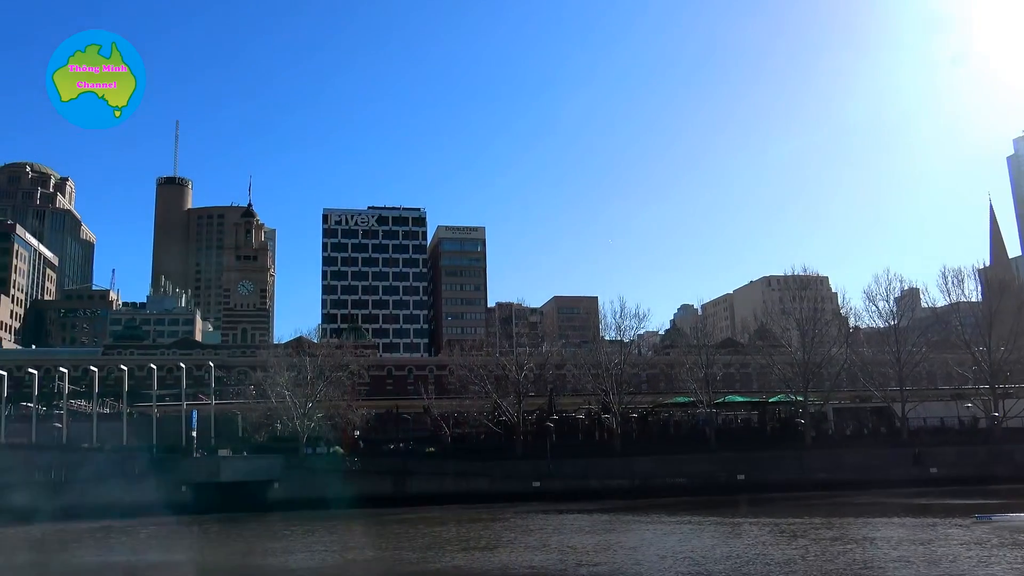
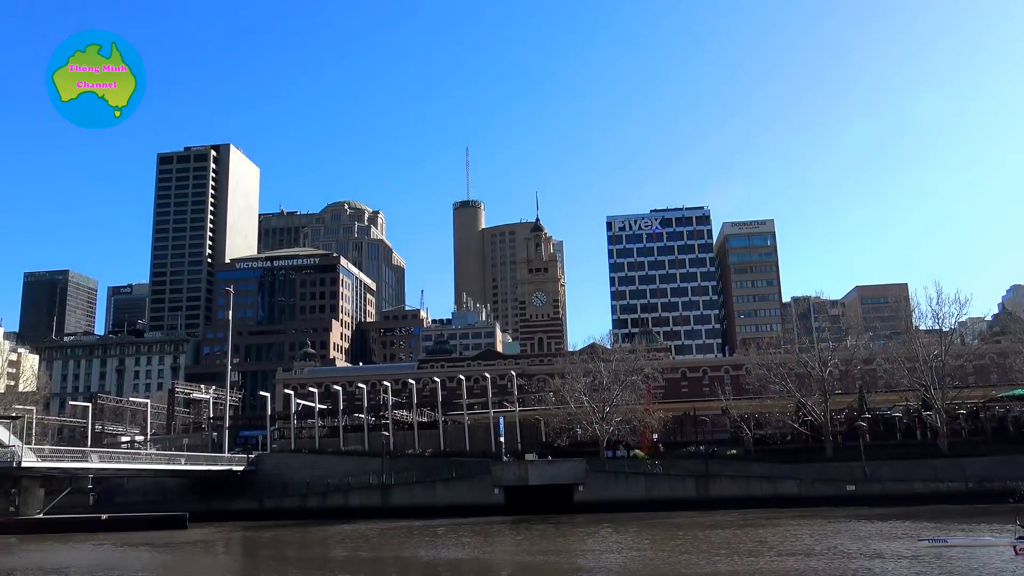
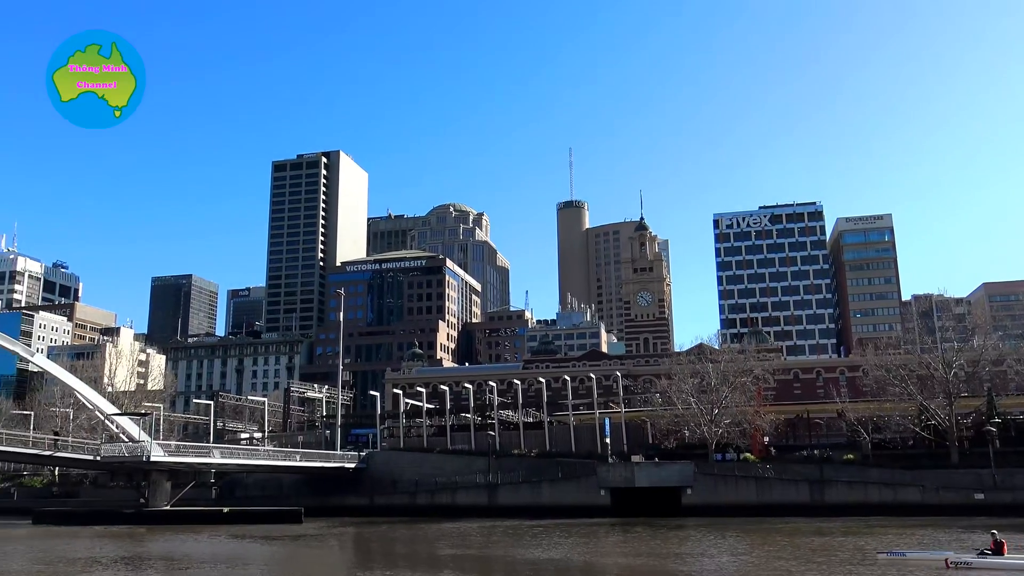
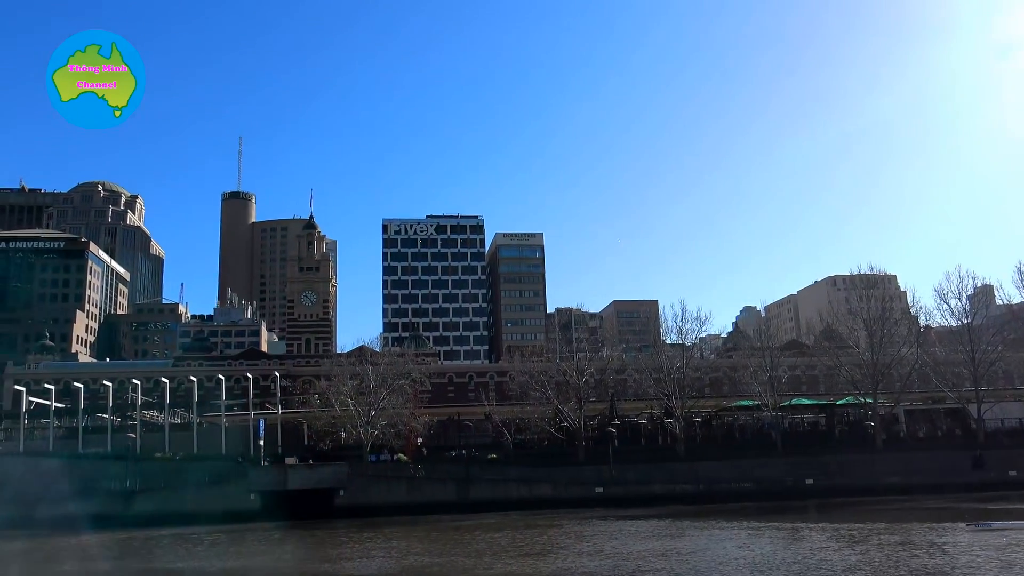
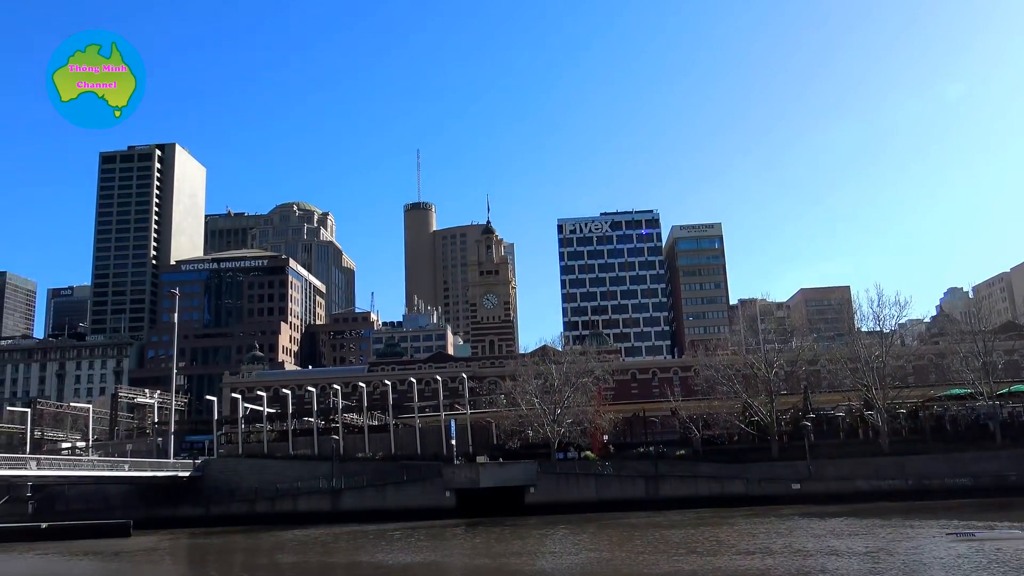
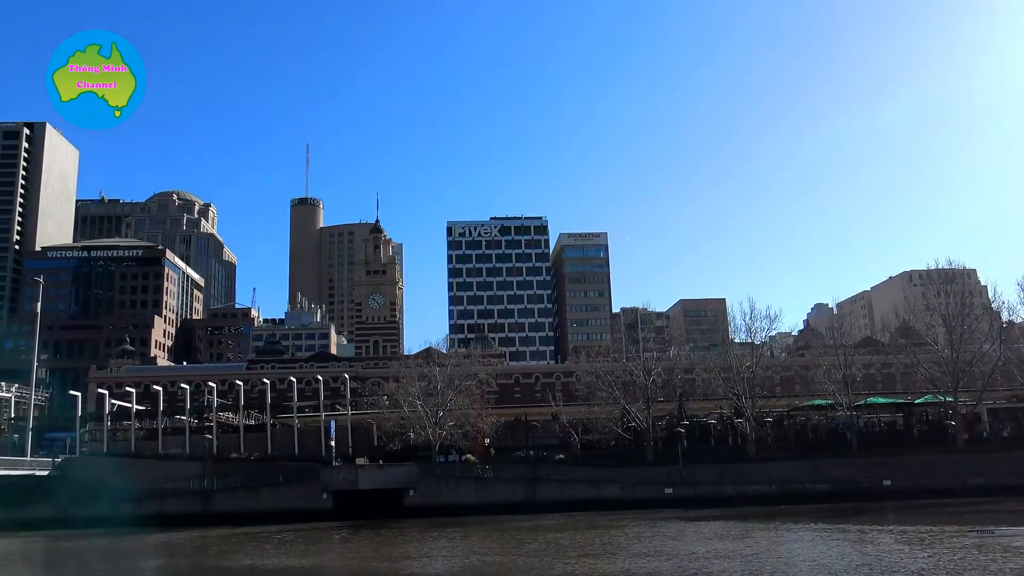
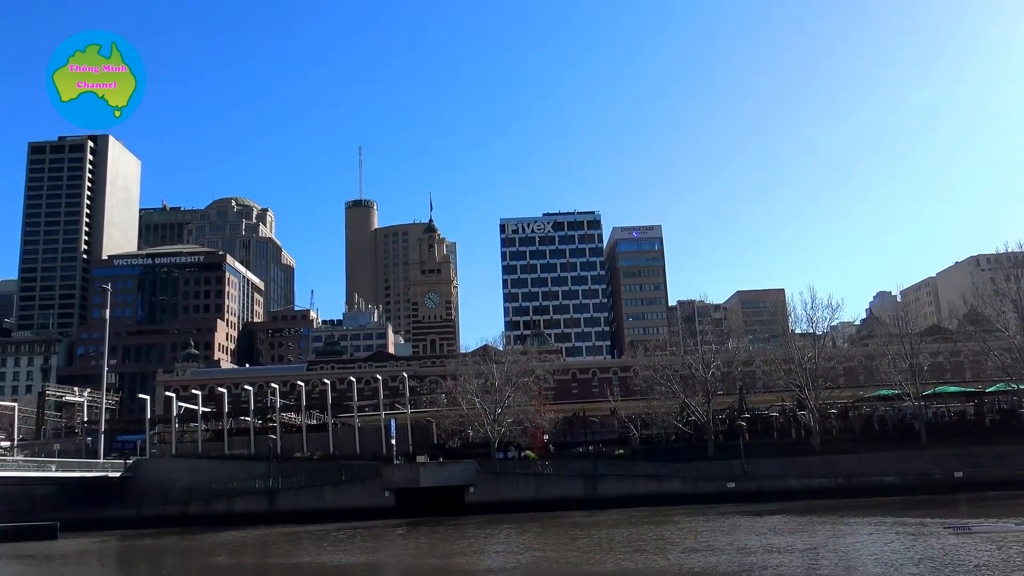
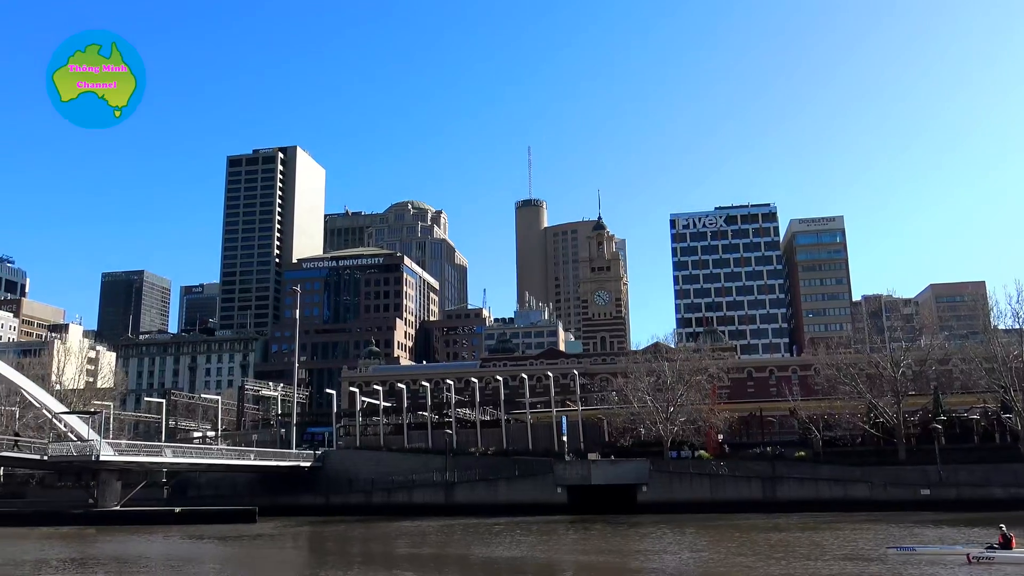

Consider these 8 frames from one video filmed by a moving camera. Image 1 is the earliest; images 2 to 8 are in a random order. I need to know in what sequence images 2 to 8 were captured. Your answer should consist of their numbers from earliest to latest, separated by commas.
4, 6, 7, 5, 2, 8, 3
